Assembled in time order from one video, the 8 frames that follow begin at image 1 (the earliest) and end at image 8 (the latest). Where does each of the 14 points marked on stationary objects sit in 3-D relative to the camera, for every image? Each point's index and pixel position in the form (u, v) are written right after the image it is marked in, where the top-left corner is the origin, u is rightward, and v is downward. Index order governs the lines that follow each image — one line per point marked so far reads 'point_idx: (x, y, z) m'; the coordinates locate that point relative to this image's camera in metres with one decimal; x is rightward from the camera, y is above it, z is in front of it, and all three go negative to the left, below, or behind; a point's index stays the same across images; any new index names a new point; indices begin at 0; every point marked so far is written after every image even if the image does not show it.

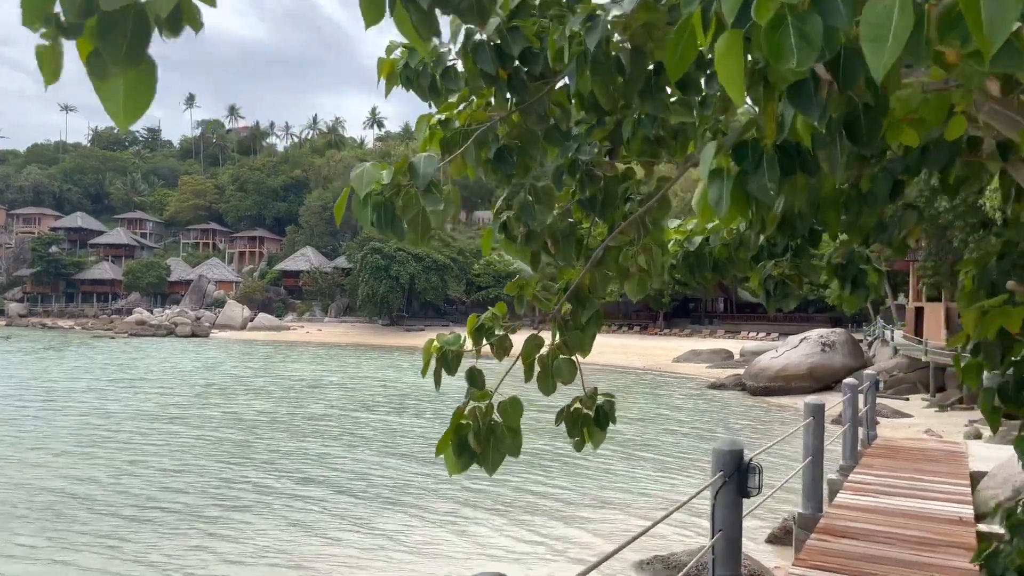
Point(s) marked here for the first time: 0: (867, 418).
0: (+3.0, -1.1, +6.7) m
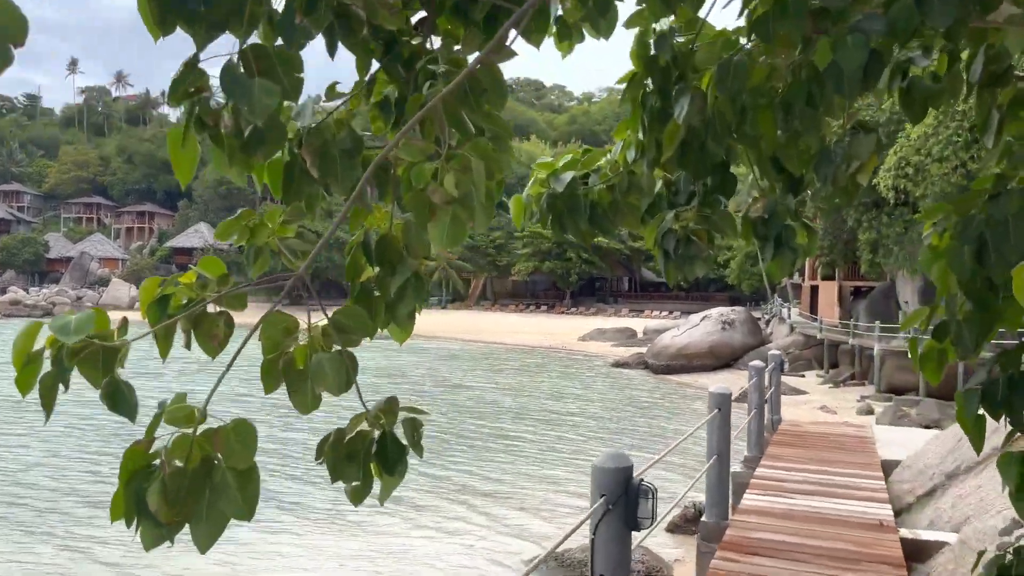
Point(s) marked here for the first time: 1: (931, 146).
0: (+2.1, -0.9, +6.3) m
1: (+8.4, +2.9, +15.9) m
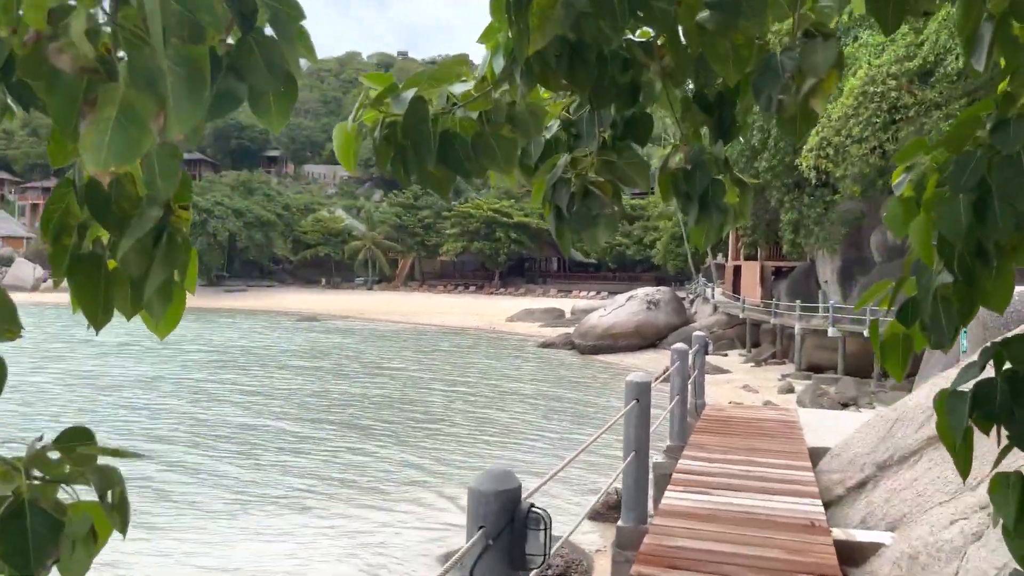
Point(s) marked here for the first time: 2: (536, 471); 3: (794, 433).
0: (+1.4, -0.7, +6.0) m
1: (+6.9, +3.3, +16.1) m
2: (+0.4, -2.8, +12.5) m
3: (+1.7, -0.9, +4.8) m
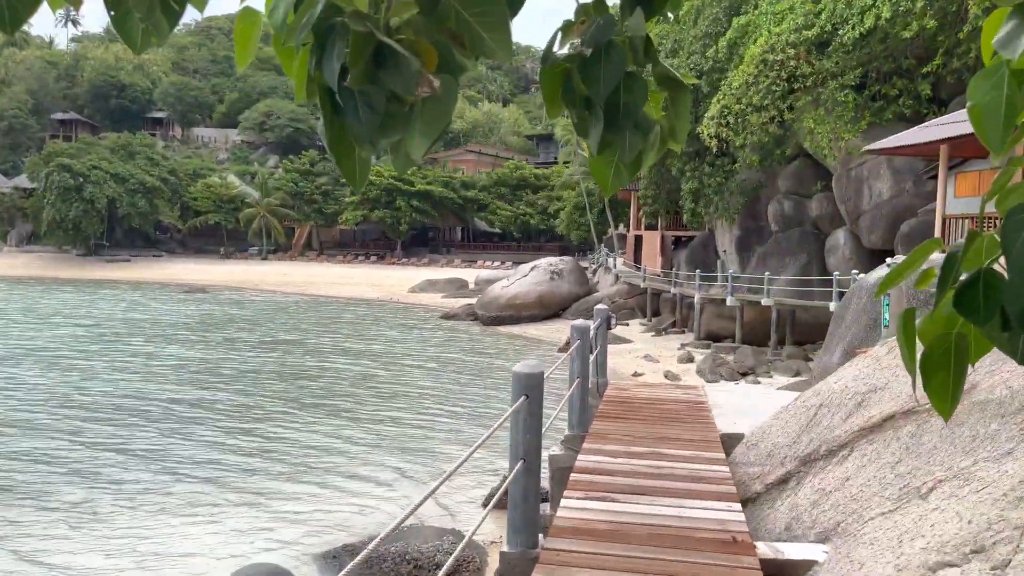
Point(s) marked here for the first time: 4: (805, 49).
0: (+0.6, -0.5, +5.5) m
1: (+4.8, +3.9, +16.0) m
2: (-1.1, -2.3, +11.9) m
3: (+1.1, -0.7, +4.4) m
4: (+5.7, +4.7, +15.4) m
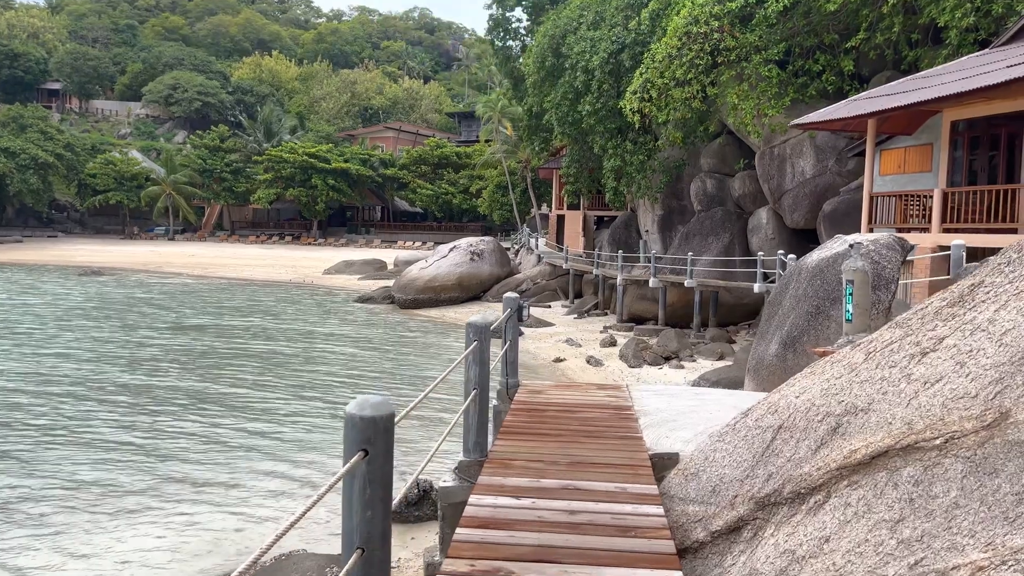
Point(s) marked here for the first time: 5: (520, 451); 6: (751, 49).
0: (0.0, -0.4, +4.7) m
1: (+3.1, +4.3, +15.4) m
2: (-2.4, -2.1, +10.9) m
3: (+0.5, -0.6, +3.6) m
4: (+4.1, +5.0, +14.9) m
5: (0.0, -0.7, +3.4) m
6: (+4.4, +4.4, +14.6) m
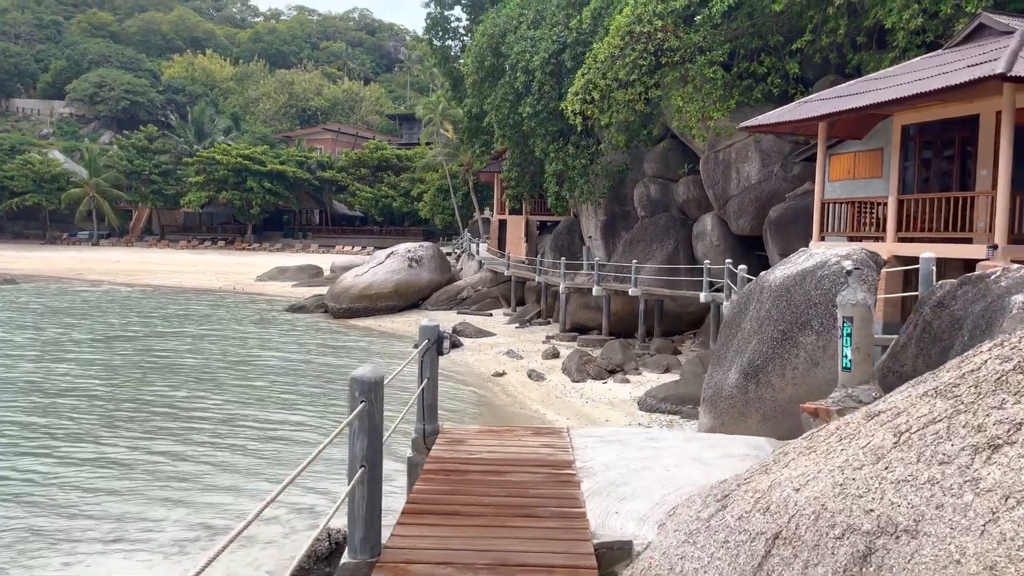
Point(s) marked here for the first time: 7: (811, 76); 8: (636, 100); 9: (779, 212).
0: (-0.4, -0.6, +3.9) m
1: (+2.0, +4.1, +14.8) m
2: (-3.2, -2.3, +9.9) m
3: (+0.2, -0.8, +2.9) m
4: (+2.9, +4.9, +14.4) m
5: (-0.3, -0.8, +2.6) m
6: (+3.3, +4.3, +14.2) m
7: (+5.5, +3.9, +14.5) m
8: (+2.4, +3.6, +15.0) m
9: (+4.6, +1.3, +13.6) m
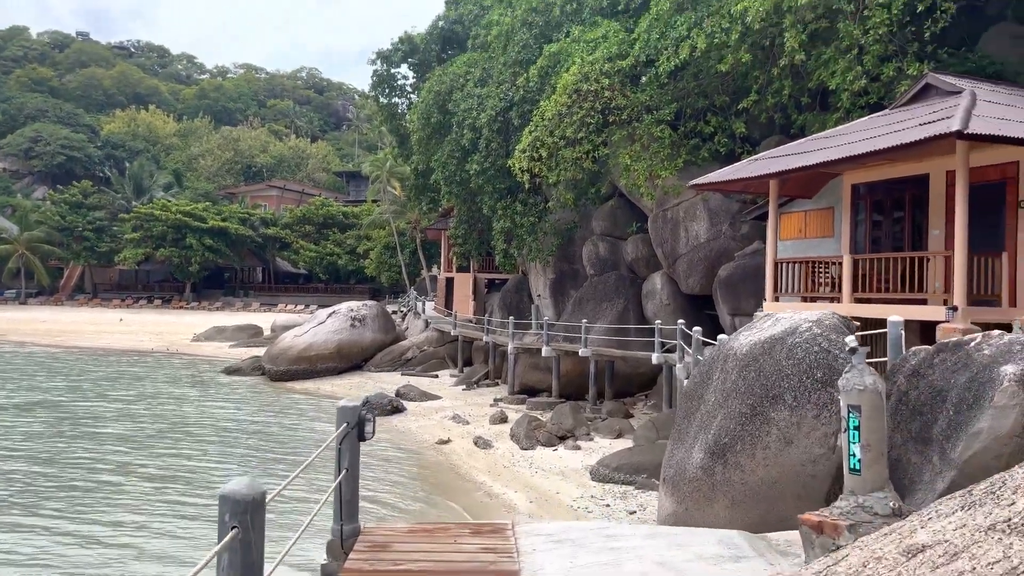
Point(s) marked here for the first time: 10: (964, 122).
0: (-0.7, -0.9, +3.3) m
1: (+1.0, +3.0, +14.7) m
2: (-3.8, -3.0, +9.0) m
3: (0.0, -1.0, +2.3) m
4: (+1.9, +3.8, +14.3) m
5: (-0.5, -1.0, +2.0) m
6: (+2.3, +3.2, +14.1) m
7: (+4.5, +2.8, +14.6) m
8: (+1.4, +2.4, +14.8) m
9: (+3.7, +0.3, +13.4) m
10: (+4.0, +1.5, +7.0) m
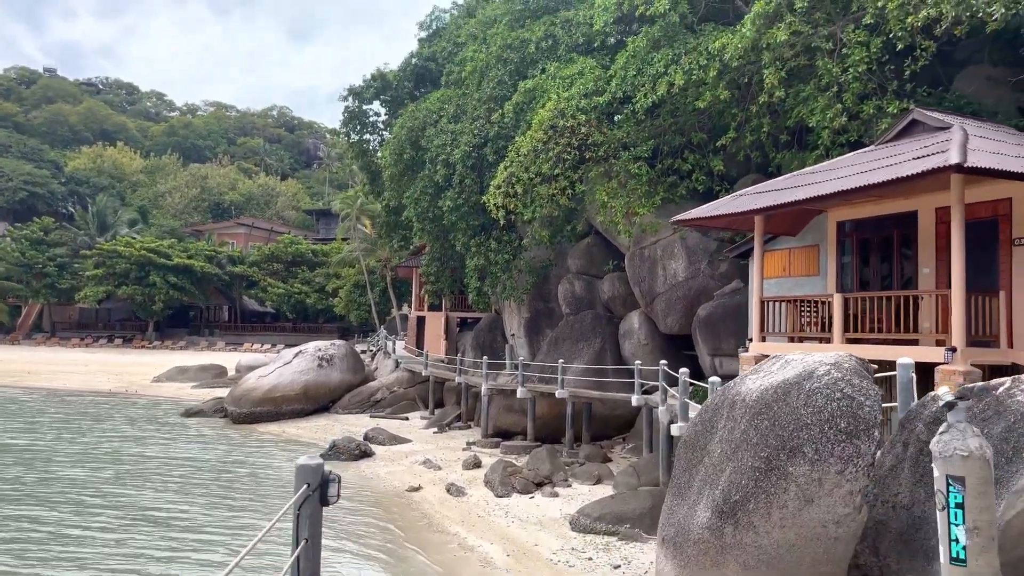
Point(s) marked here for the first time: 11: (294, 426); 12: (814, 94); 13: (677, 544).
0: (-0.8, -1.0, +2.8) m
1: (+0.5, +2.3, +14.4) m
2: (-4.1, -3.4, +8.3) m
3: (0.0, -1.1, +1.8) m
4: (+1.5, +3.1, +14.1) m
5: (-0.5, -1.1, +1.4) m
6: (+1.9, +2.5, +13.9) m
7: (+4.1, +2.1, +14.4) m
8: (+0.9, +1.7, +14.5) m
9: (+3.3, -0.4, +13.1) m
10: (+3.9, +1.1, +6.8) m
11: (-5.5, -3.5, +19.9) m
12: (+4.5, +2.9, +11.8) m
13: (+1.0, -1.6, +4.9) m
